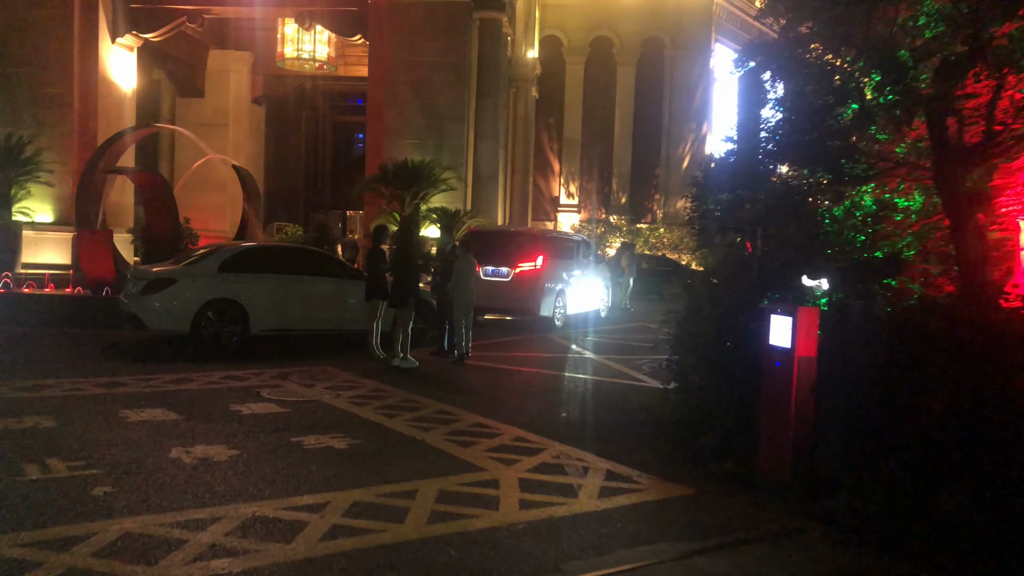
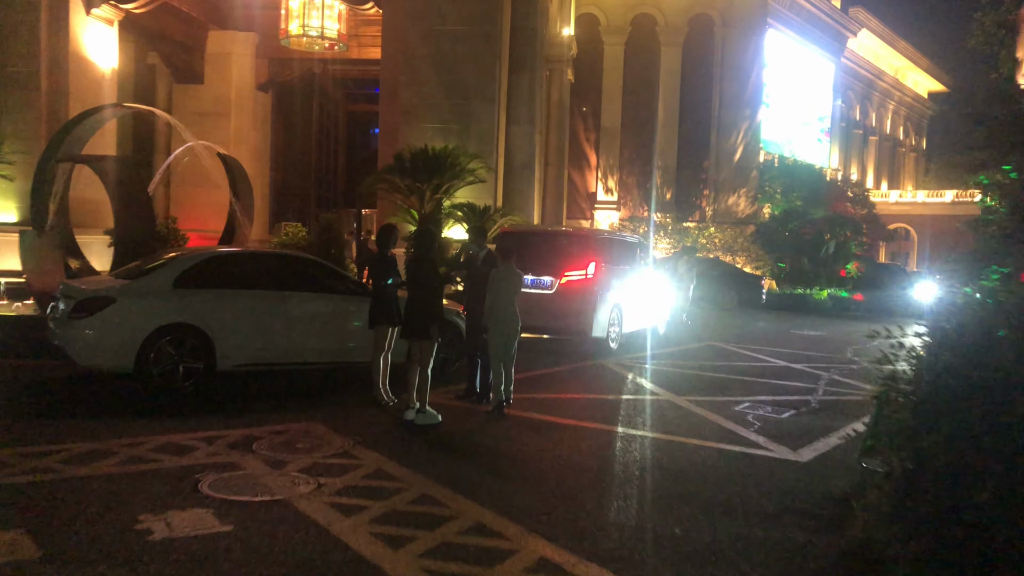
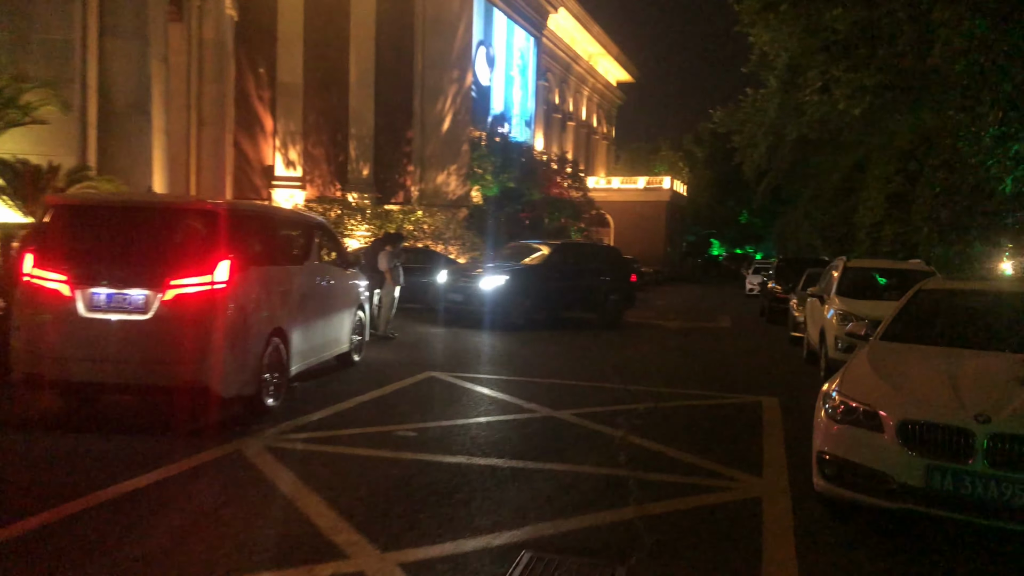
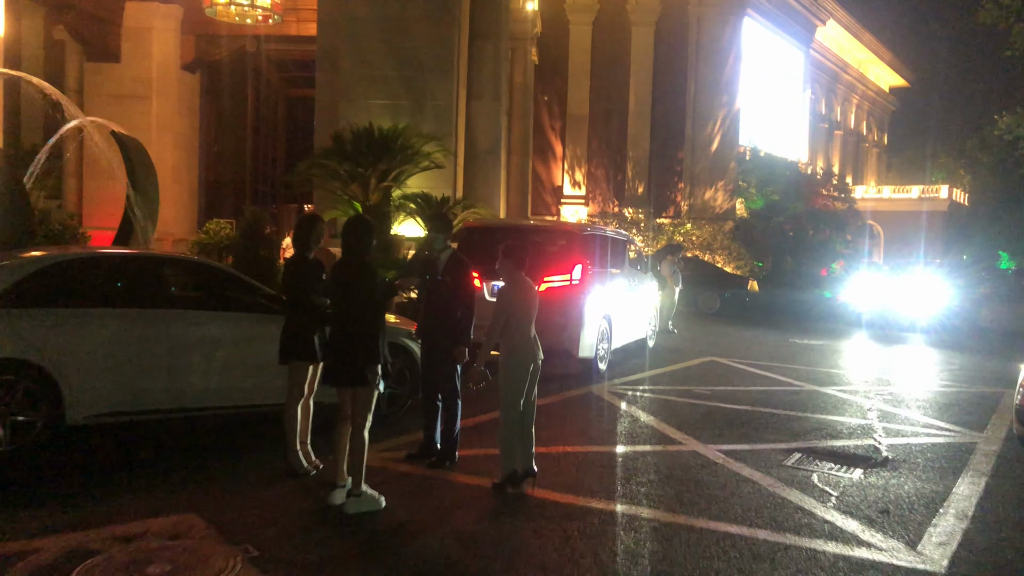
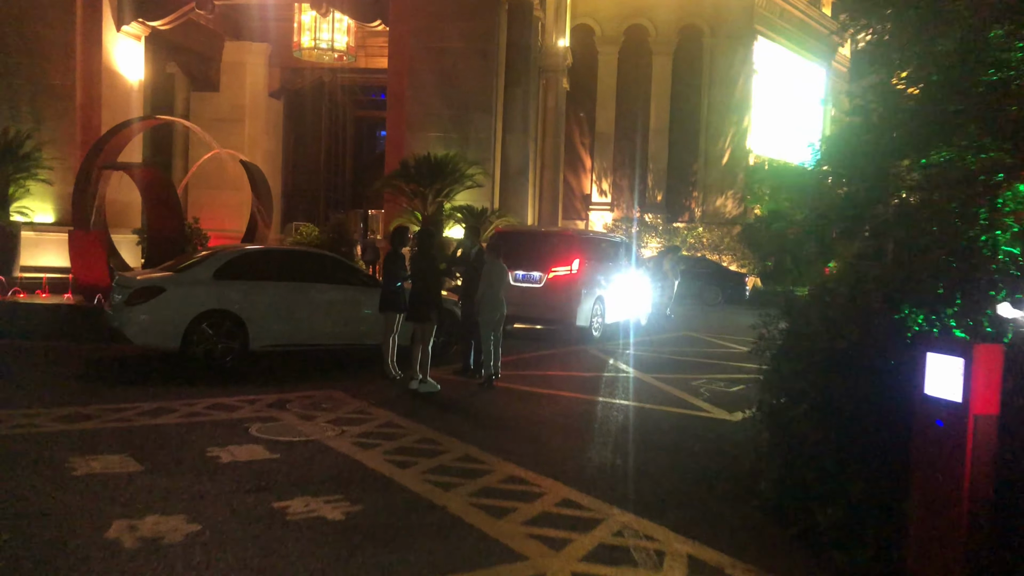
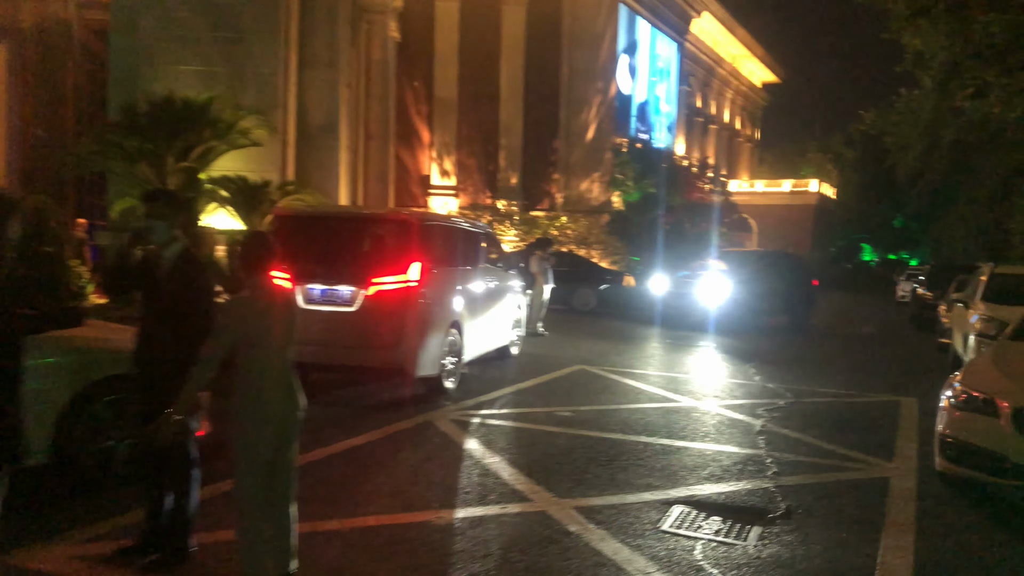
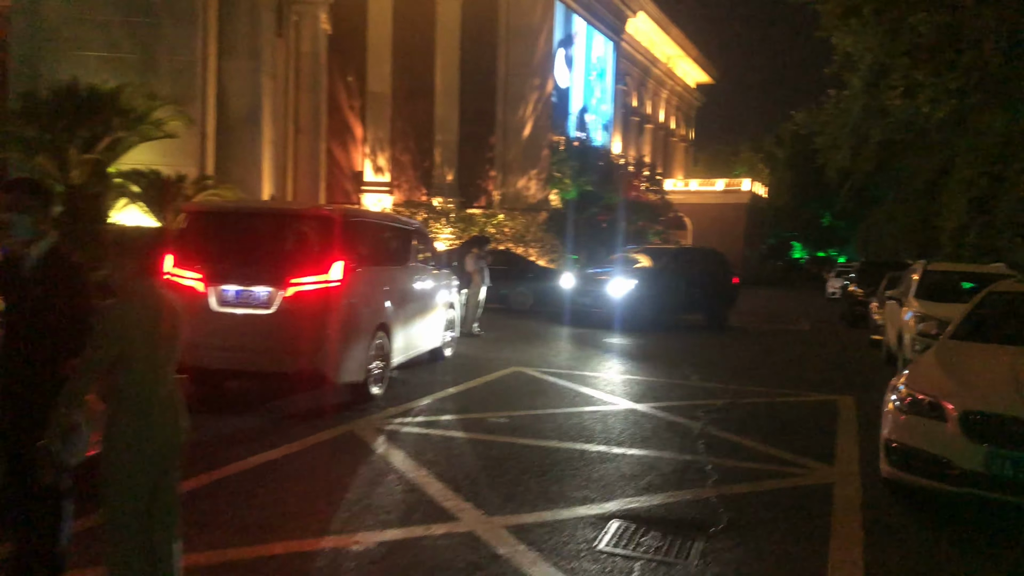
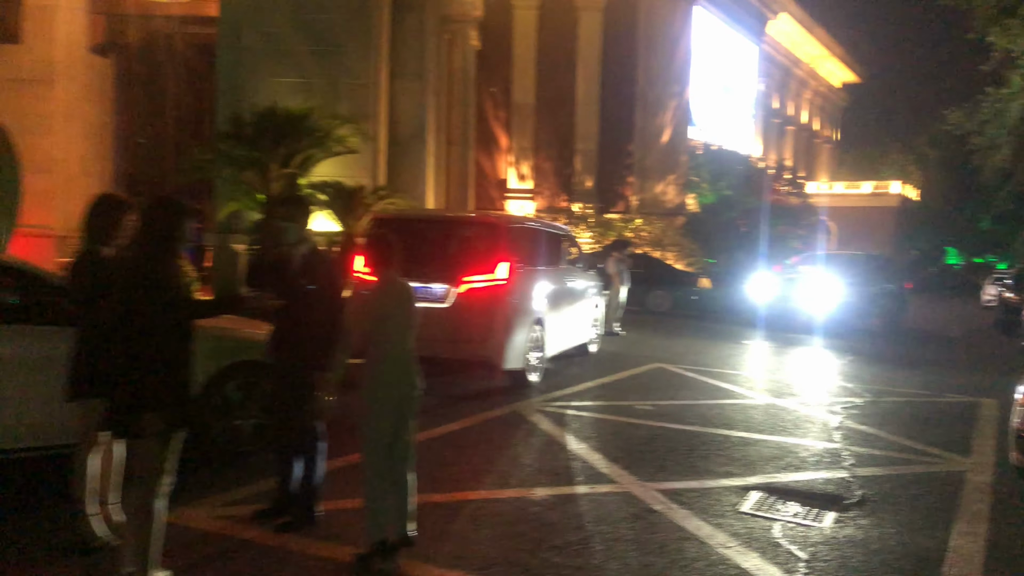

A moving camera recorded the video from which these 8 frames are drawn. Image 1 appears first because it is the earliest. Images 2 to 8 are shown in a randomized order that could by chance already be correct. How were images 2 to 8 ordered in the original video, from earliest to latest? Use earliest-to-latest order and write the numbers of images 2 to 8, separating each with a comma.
5, 2, 4, 8, 6, 7, 3
